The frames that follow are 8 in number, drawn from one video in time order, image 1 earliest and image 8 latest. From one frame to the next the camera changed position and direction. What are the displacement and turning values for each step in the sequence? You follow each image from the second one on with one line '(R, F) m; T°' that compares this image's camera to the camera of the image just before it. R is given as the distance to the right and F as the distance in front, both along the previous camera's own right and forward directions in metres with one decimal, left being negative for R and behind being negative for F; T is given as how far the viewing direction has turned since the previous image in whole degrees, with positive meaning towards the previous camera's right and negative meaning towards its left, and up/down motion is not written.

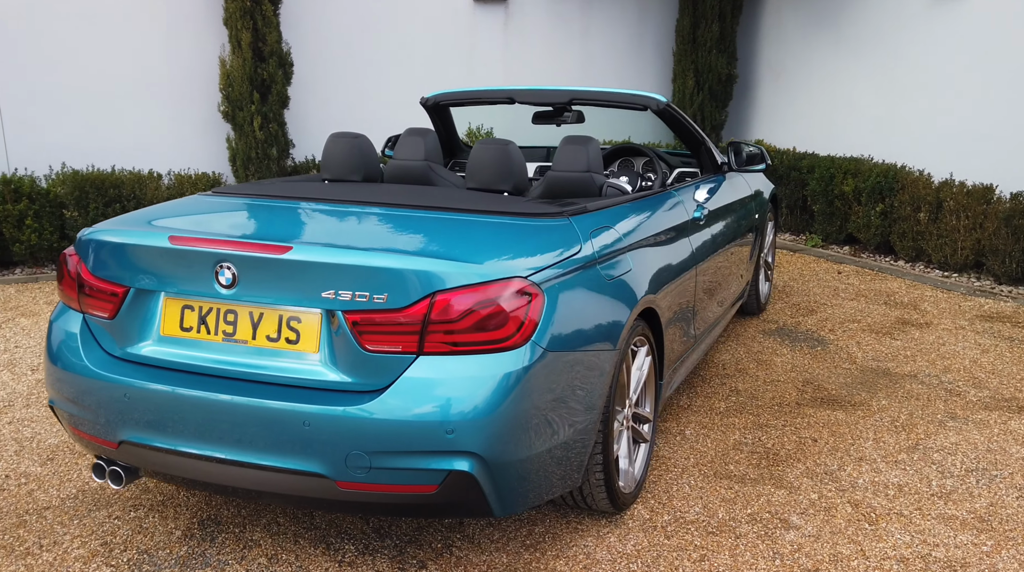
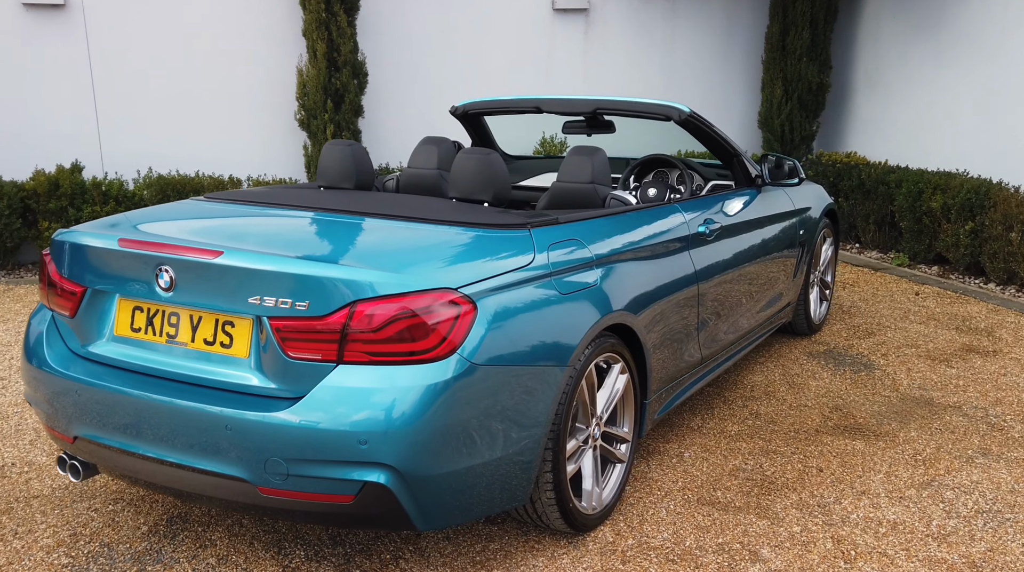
(+0.5, +0.1) m; -7°
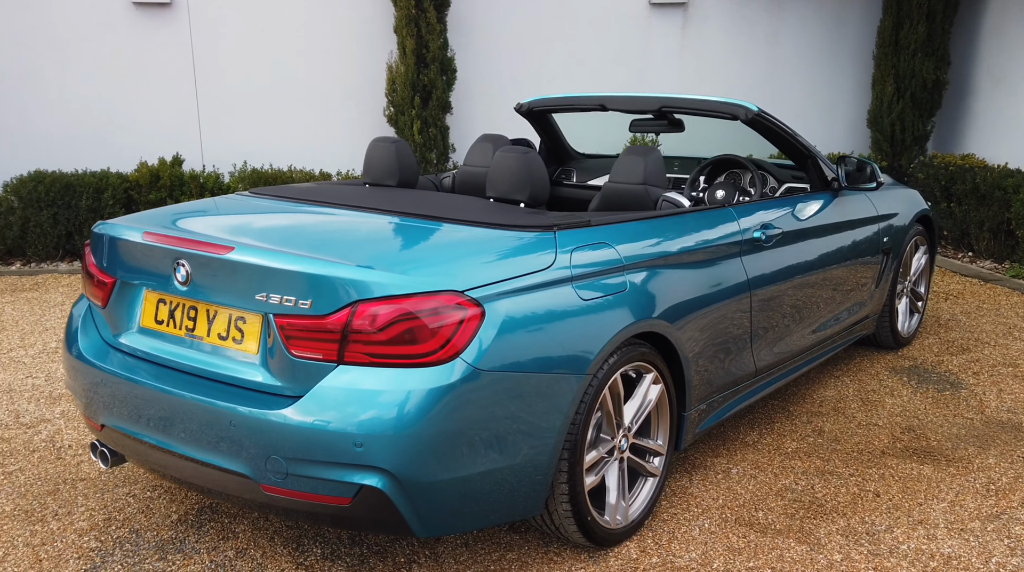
(+0.3, +0.1) m; -7°
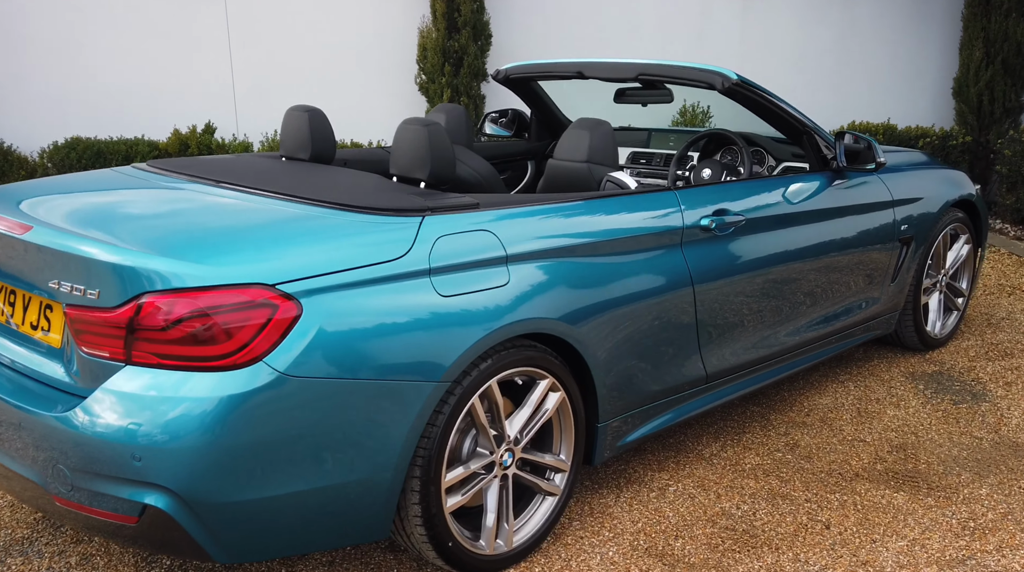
(+0.6, +0.4) m; -7°
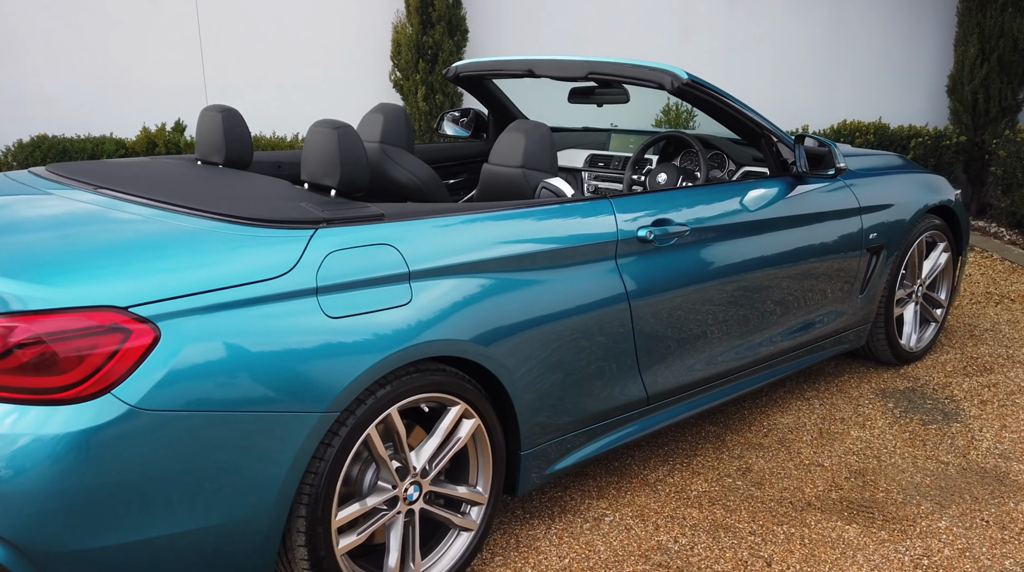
(+0.3, +0.2) m; 0°
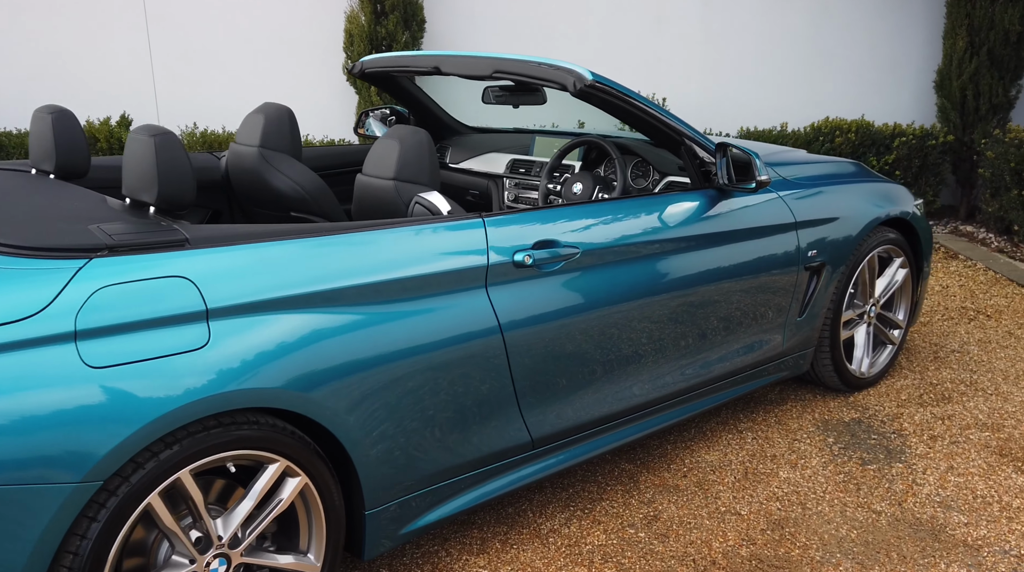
(+0.4, +0.3) m; -1°
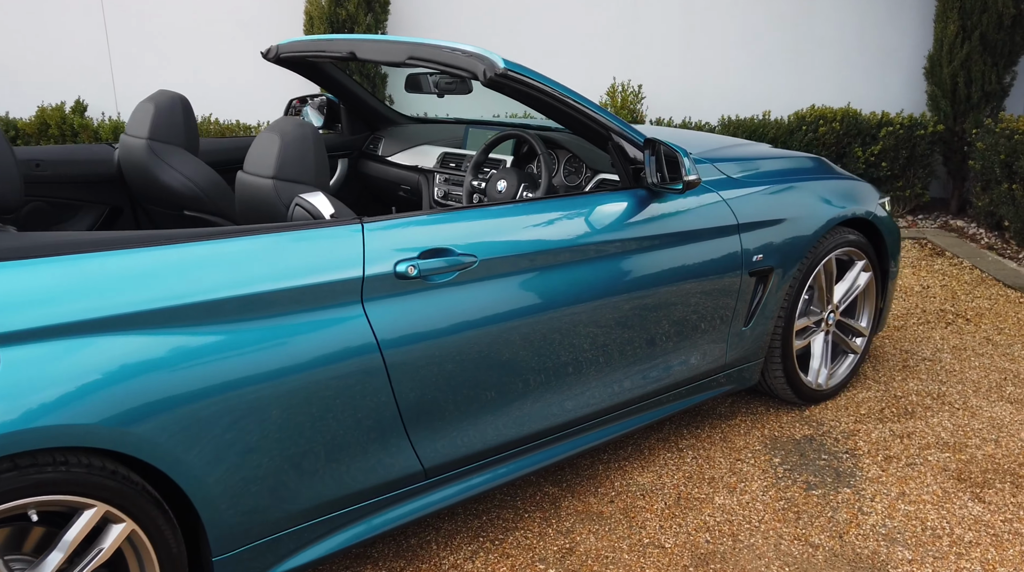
(+0.3, +0.3) m; 0°
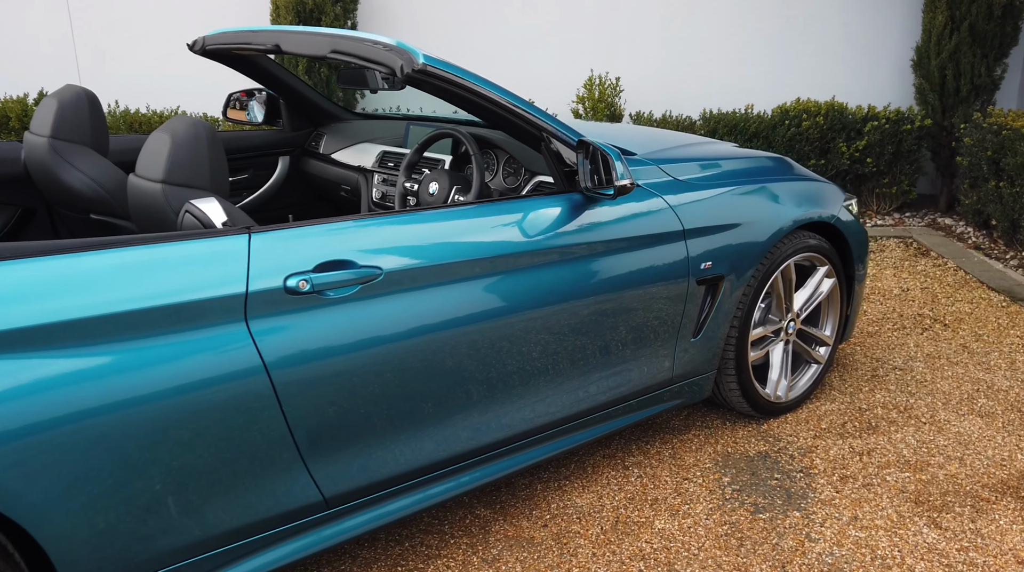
(+0.2, +0.2) m; 0°
